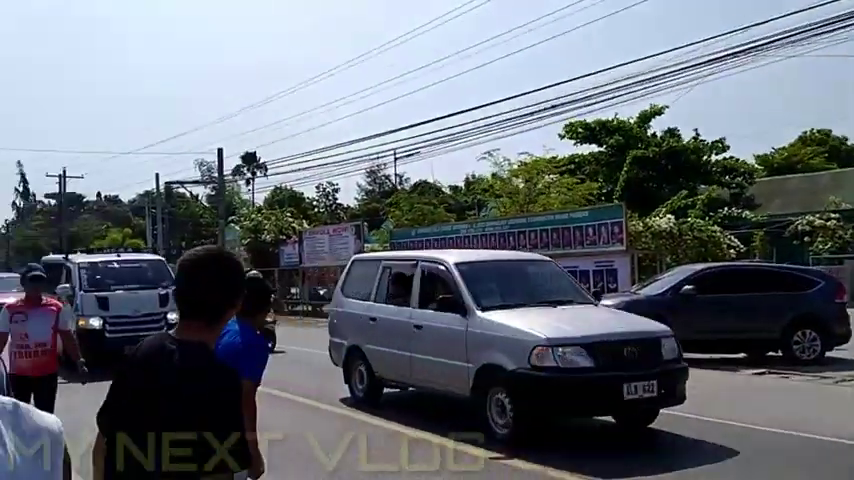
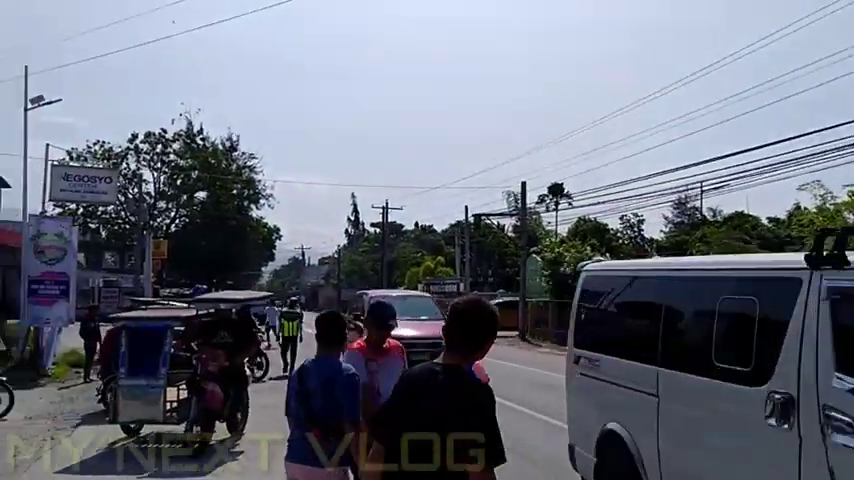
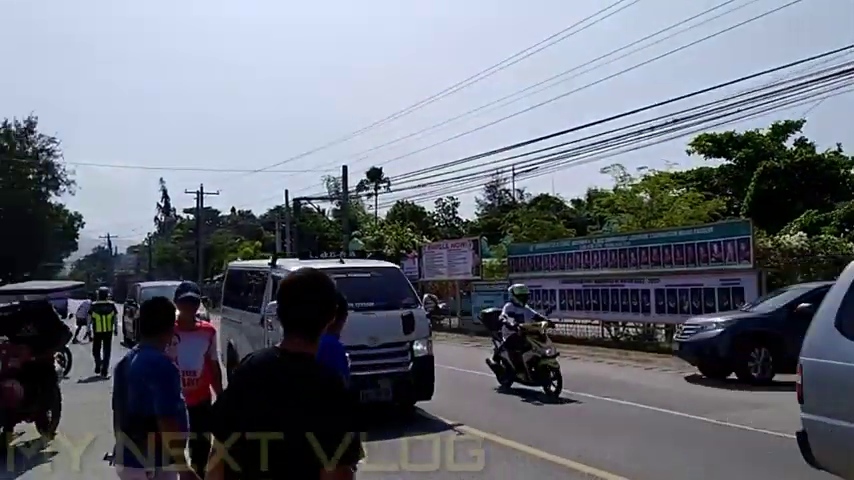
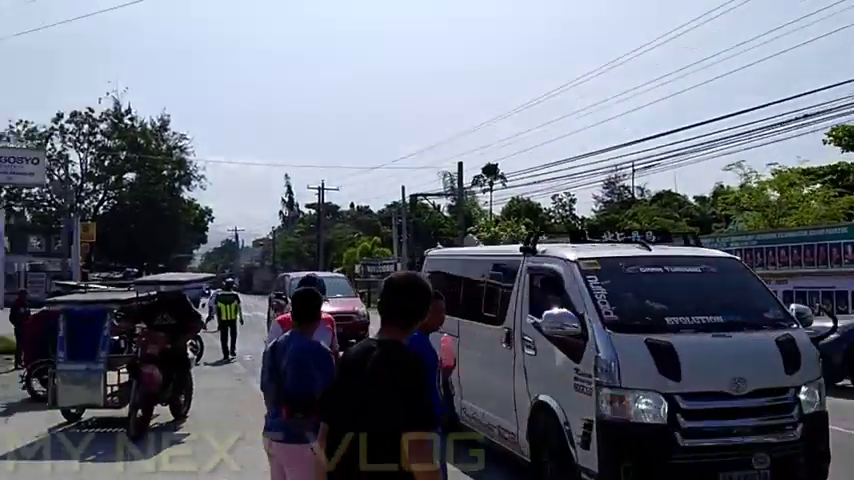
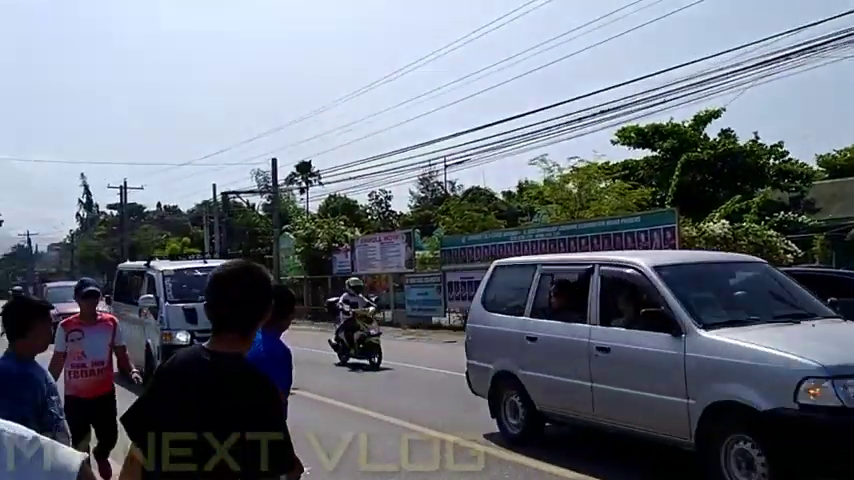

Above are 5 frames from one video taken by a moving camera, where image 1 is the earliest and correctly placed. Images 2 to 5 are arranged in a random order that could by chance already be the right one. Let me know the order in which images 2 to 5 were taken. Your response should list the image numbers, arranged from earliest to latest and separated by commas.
5, 3, 4, 2
